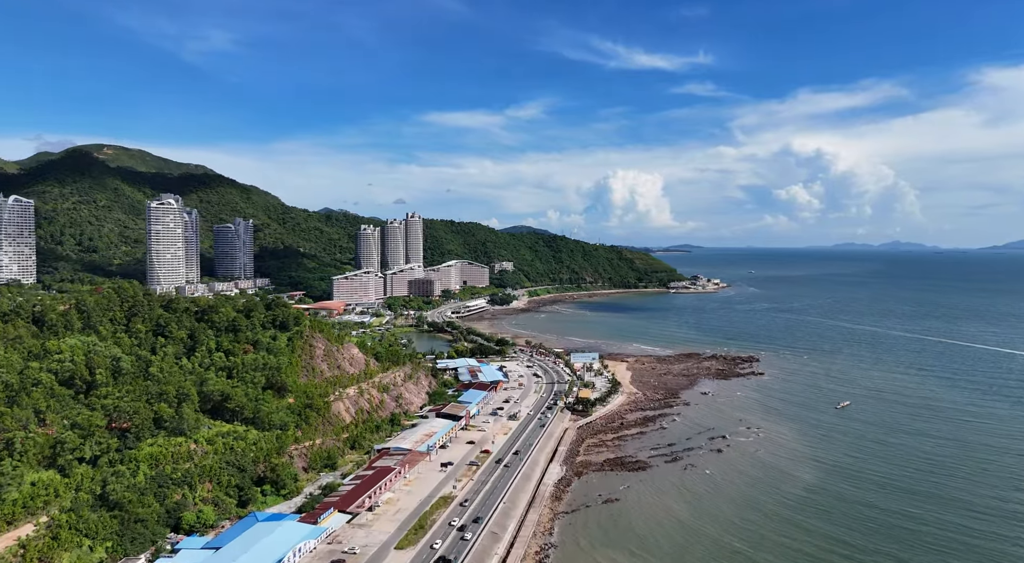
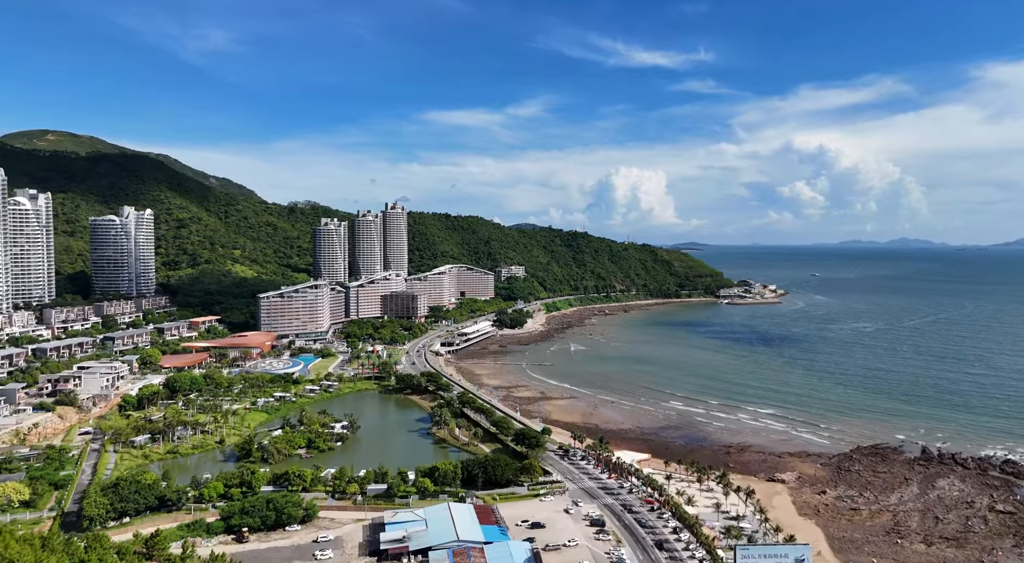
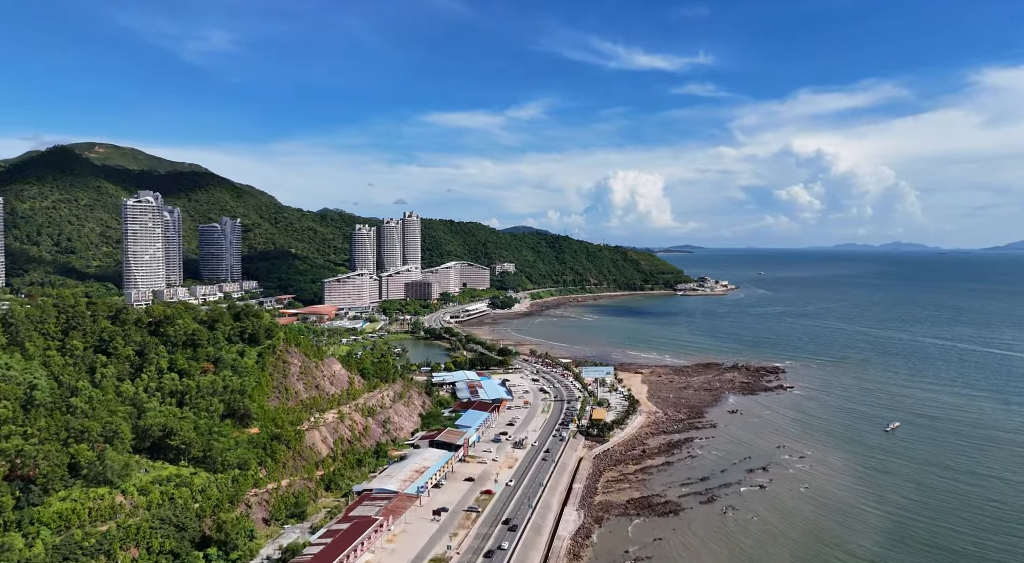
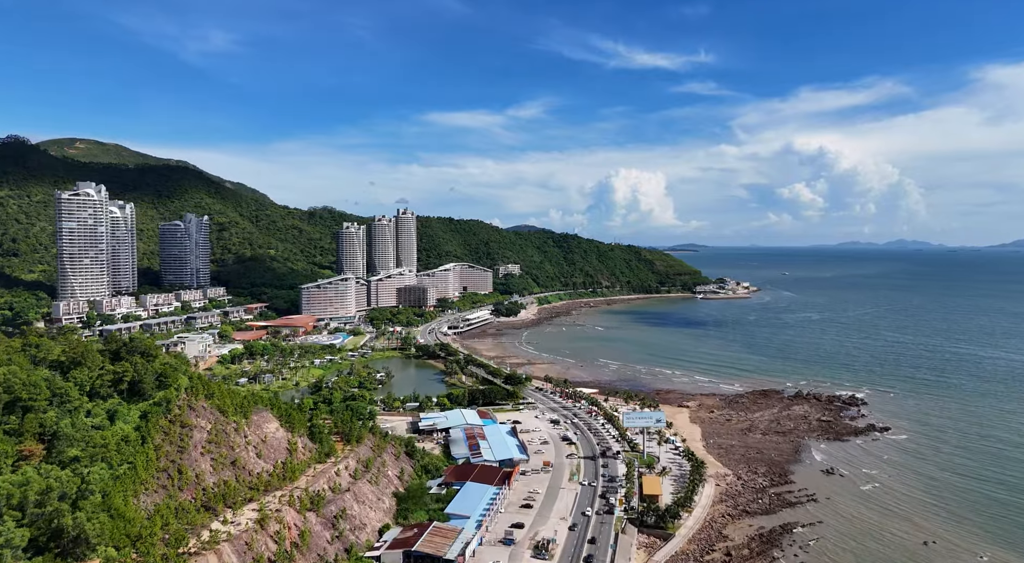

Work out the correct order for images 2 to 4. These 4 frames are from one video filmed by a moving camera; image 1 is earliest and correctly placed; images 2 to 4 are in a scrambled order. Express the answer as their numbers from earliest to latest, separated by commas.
3, 4, 2
